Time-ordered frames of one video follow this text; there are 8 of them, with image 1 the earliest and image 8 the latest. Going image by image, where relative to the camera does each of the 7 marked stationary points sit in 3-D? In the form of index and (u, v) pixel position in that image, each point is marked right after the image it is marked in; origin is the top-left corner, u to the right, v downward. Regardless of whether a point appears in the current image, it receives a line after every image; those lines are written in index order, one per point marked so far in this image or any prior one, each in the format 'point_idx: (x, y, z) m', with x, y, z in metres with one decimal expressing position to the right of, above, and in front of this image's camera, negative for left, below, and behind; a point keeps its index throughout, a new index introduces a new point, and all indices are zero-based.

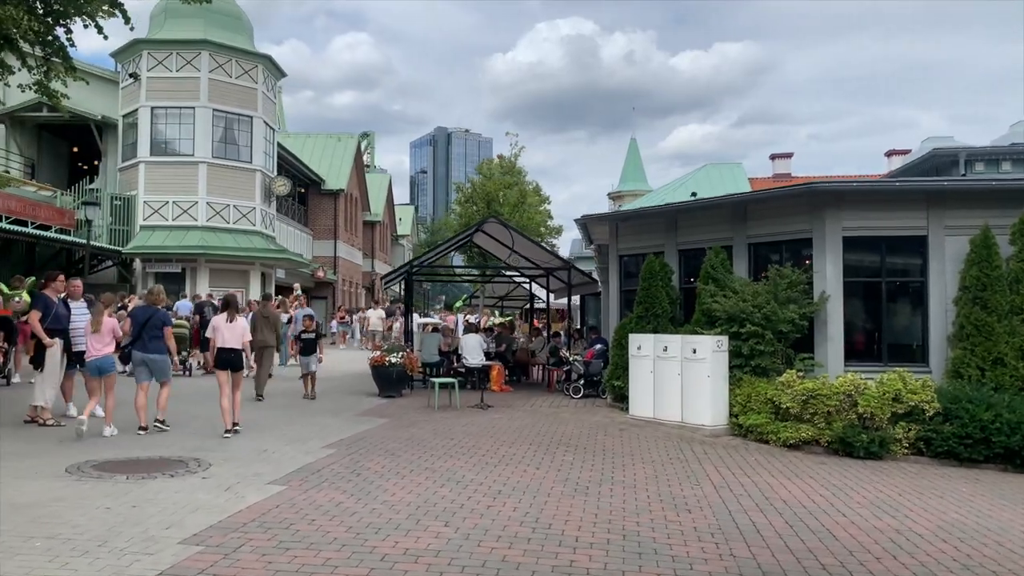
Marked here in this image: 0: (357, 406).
0: (-2.5, -1.9, +13.4) m
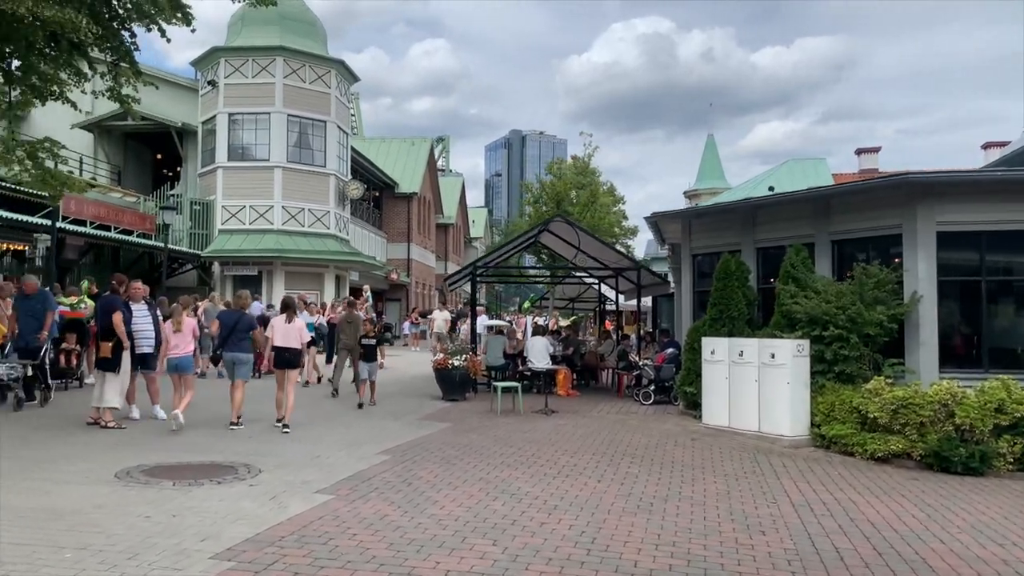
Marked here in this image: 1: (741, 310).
0: (-1.5, -2.0, +13.1) m
1: (+3.5, -0.3, +12.4) m
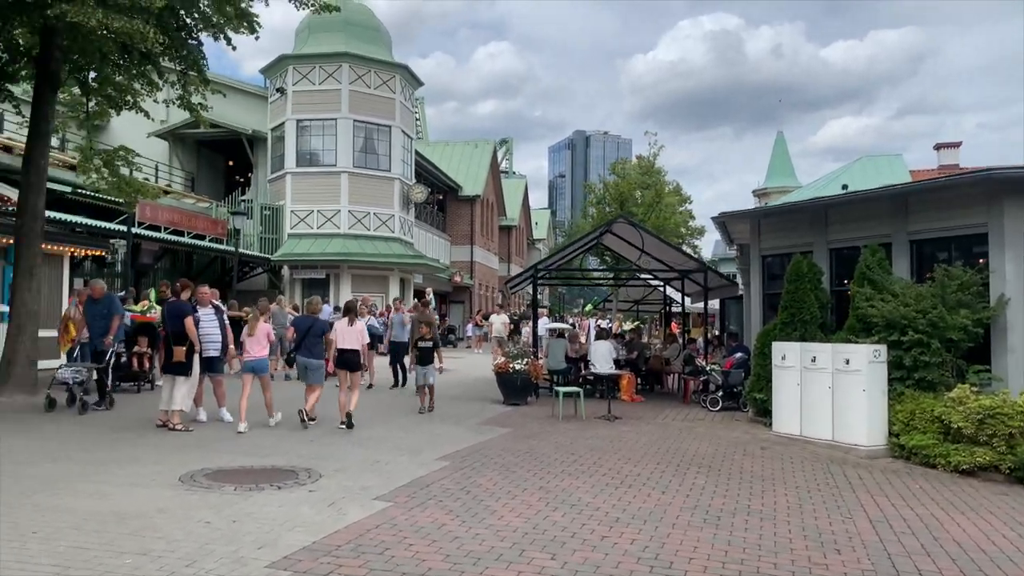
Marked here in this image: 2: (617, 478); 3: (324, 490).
0: (-0.5, -2.0, +13.0) m
1: (+4.4, -0.4, +11.9) m
2: (+1.0, -1.9, +8.1) m
3: (-1.7, -1.8, +7.2) m
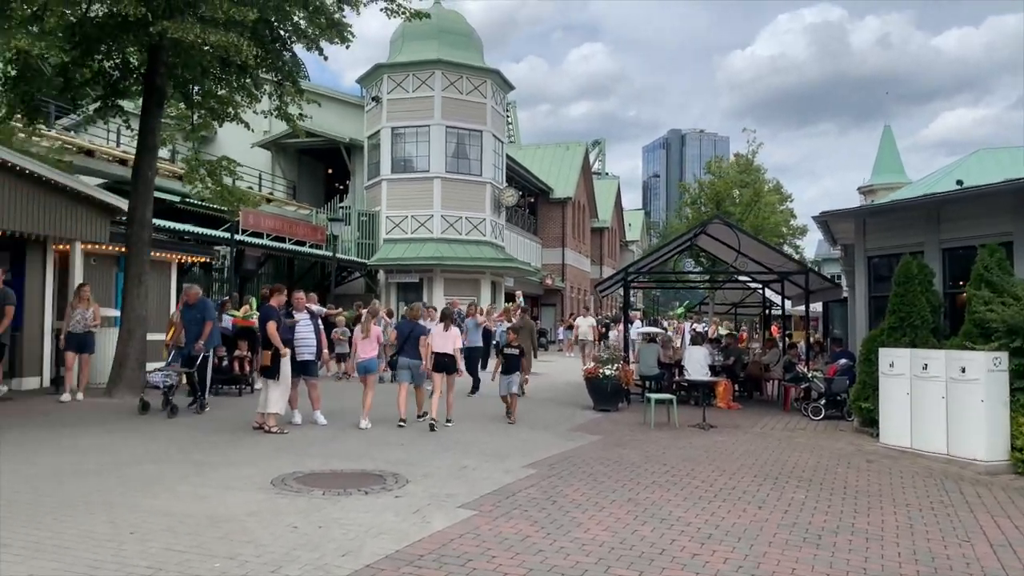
0: (+0.9, -2.1, +12.8) m
1: (+5.7, -0.4, +11.1) m
2: (+1.9, -1.9, +7.7) m
3: (-0.9, -1.8, +7.2) m
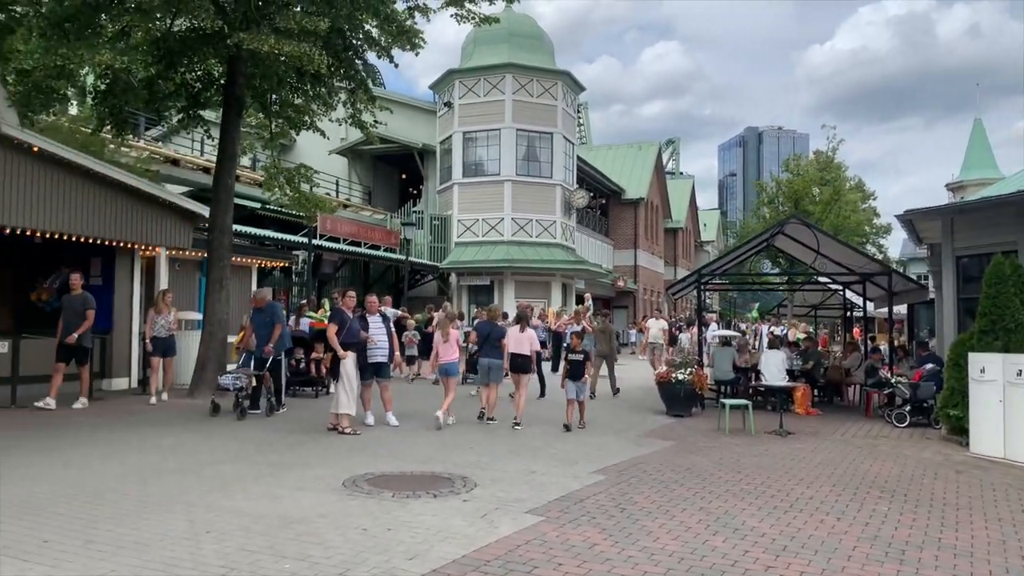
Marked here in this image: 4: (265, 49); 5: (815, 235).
0: (+2.0, -2.1, +12.6) m
1: (+6.6, -0.4, +10.6) m
2: (+2.5, -2.0, +7.5) m
3: (-0.3, -1.9, +7.2) m
4: (-3.2, +3.1, +10.6) m
5: (+5.9, +1.0, +15.9) m
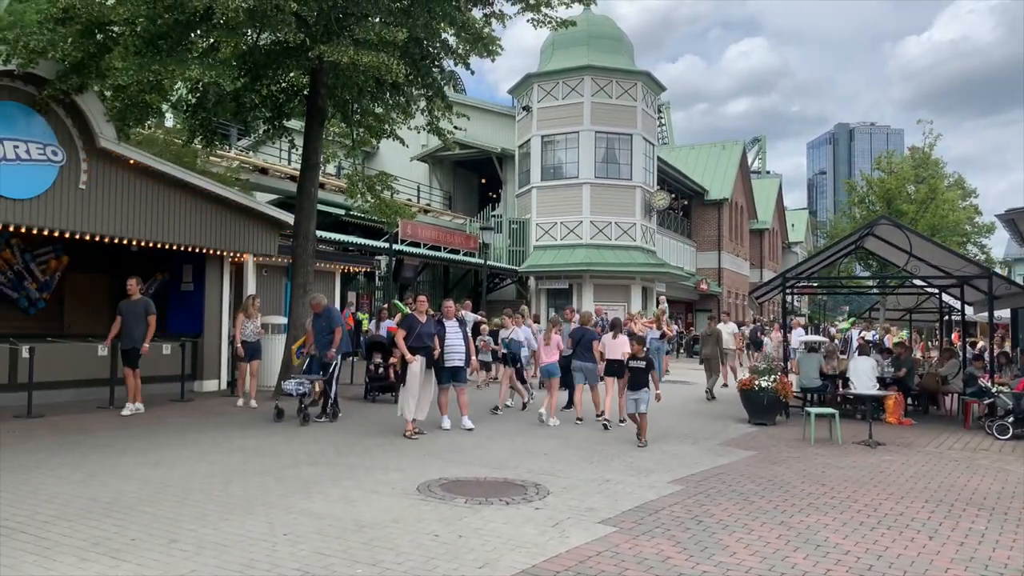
0: (+3.2, -2.2, +12.3) m
1: (+7.5, -0.5, +9.8) m
2: (+3.2, -2.0, +7.2) m
3: (+0.3, -1.9, +7.1) m
4: (-2.2, +3.0, +10.8) m
5: (+7.4, +1.0, +15.2) m
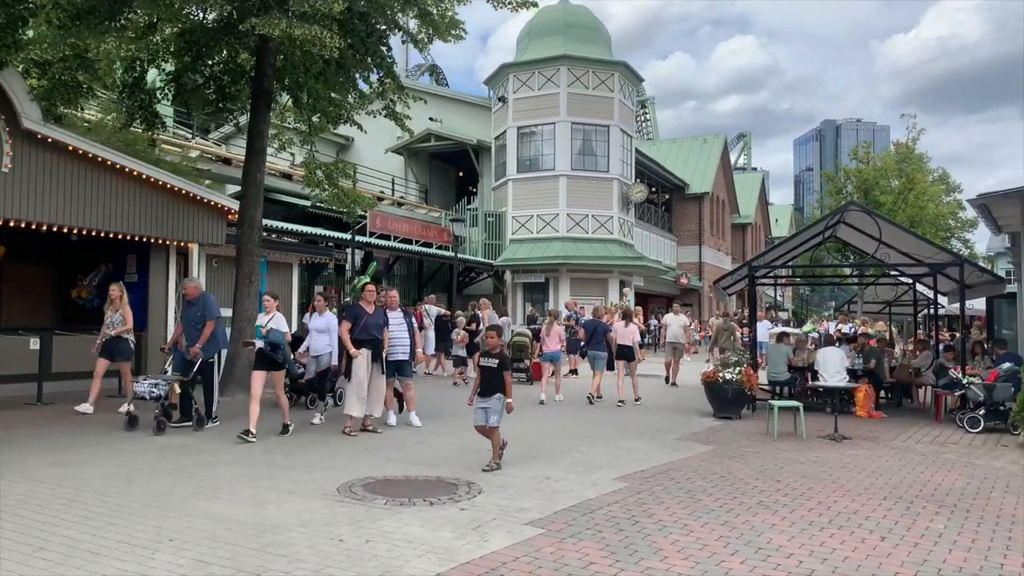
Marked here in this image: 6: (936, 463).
0: (+2.5, -2.0, +11.8) m
1: (+6.9, -0.3, +9.3) m
2: (+2.6, -1.9, +6.7) m
3: (-0.3, -1.8, +6.6) m
4: (-2.9, +3.2, +10.2) m
5: (+6.7, +1.2, +14.7) m
6: (+4.8, -2.0, +9.2) m
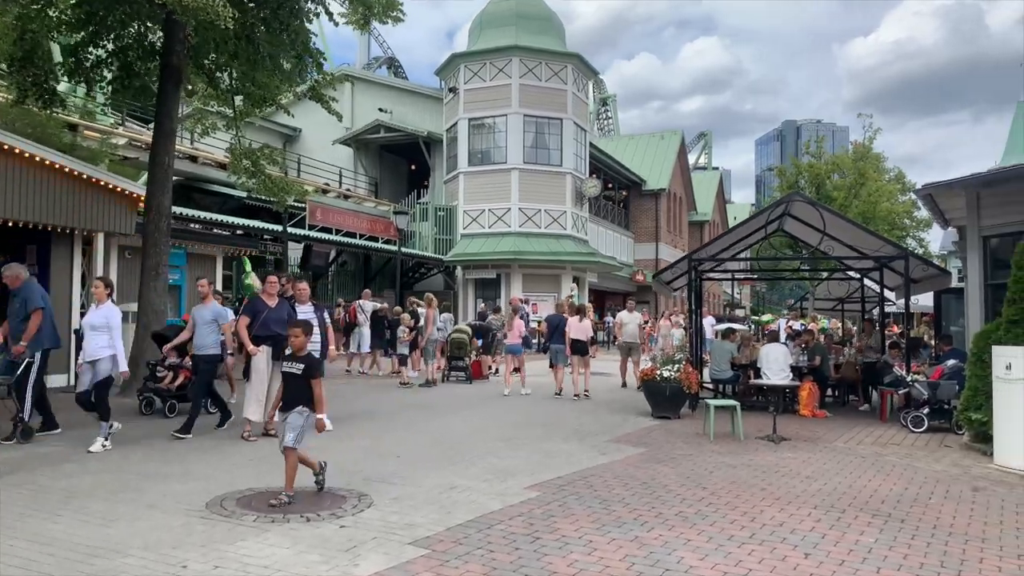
0: (+1.5, -1.9, +11.2) m
1: (+5.9, -0.2, +8.9) m
2: (+1.7, -1.8, +6.0) m
3: (-1.1, -1.7, +5.8) m
4: (-3.9, +3.3, +9.4) m
5: (+5.5, +1.3, +14.2) m
6: (+3.9, -1.9, +8.7) m
